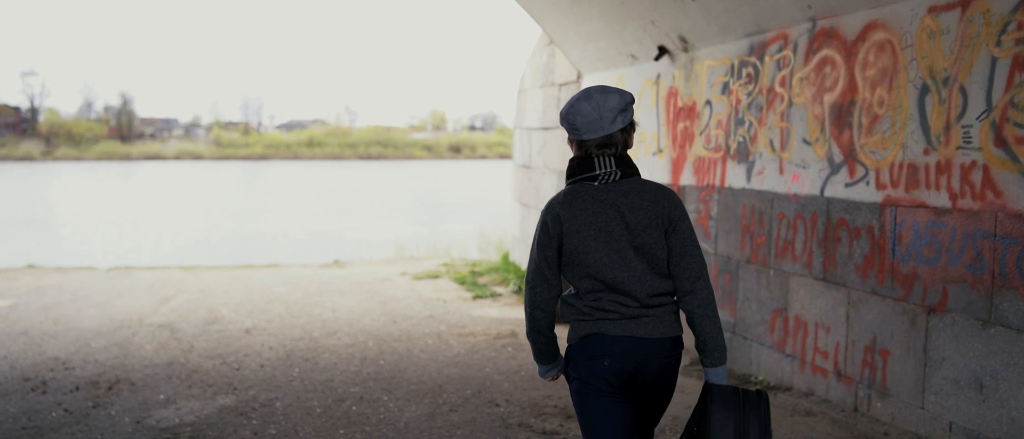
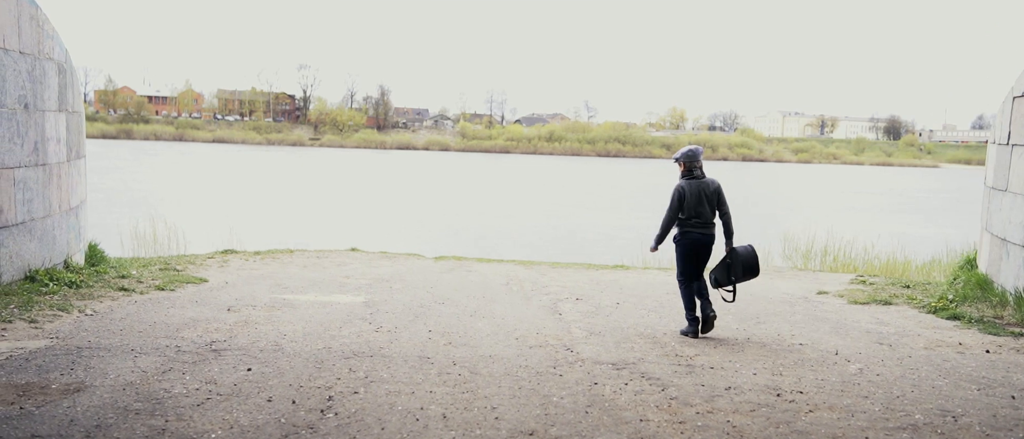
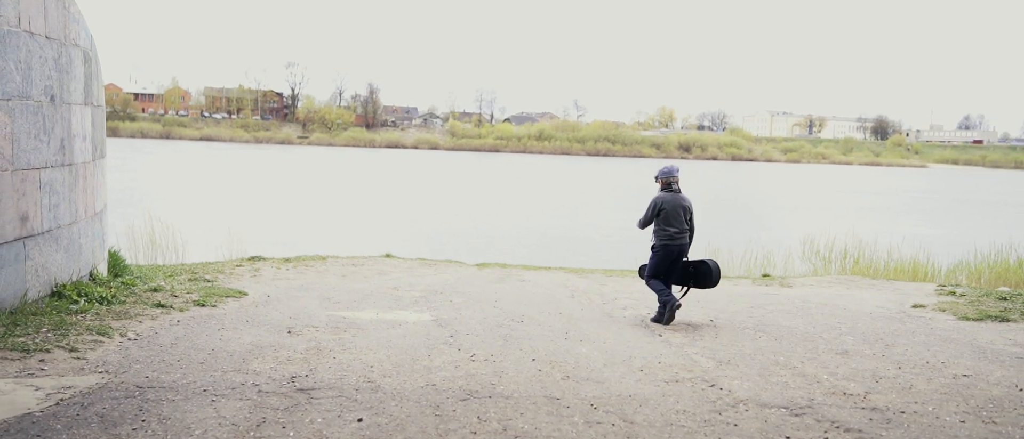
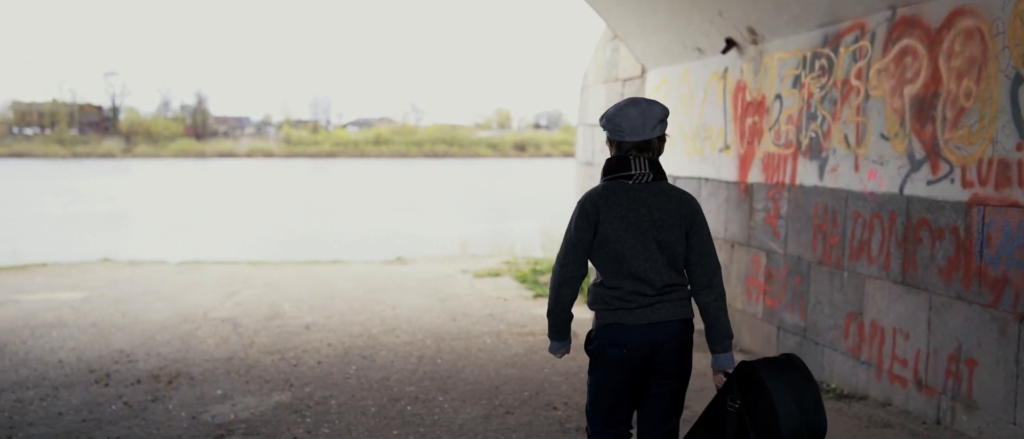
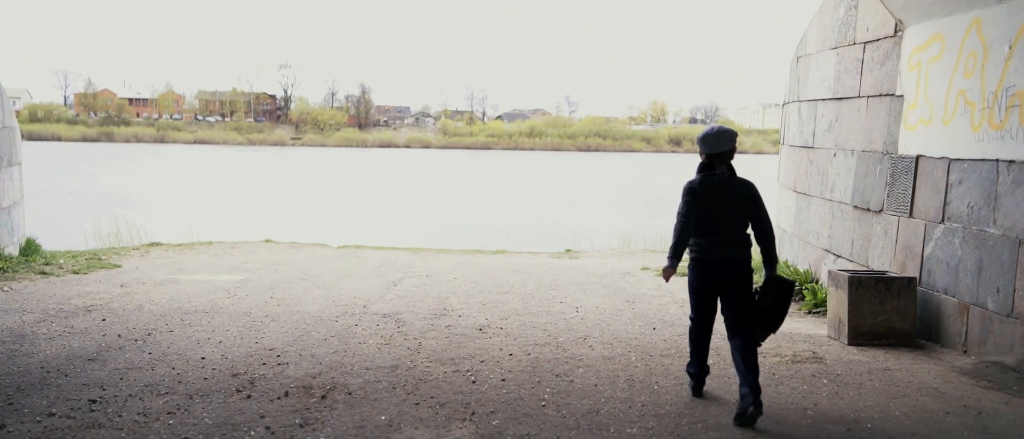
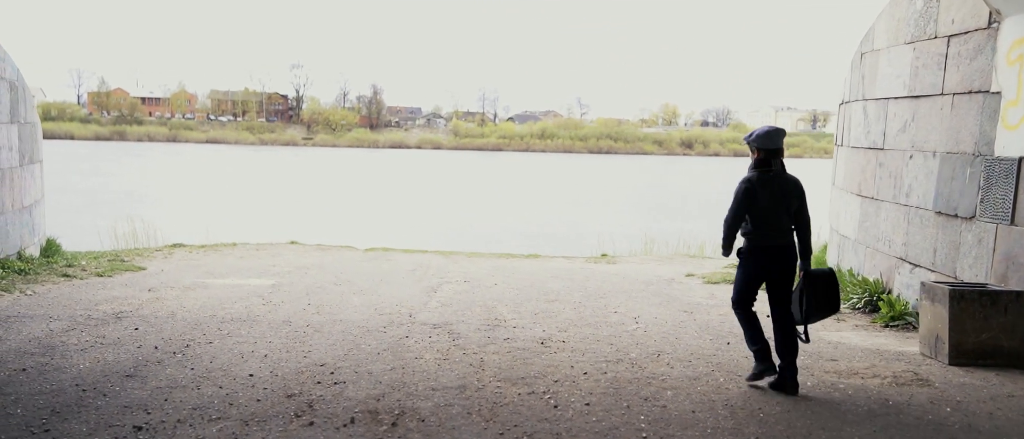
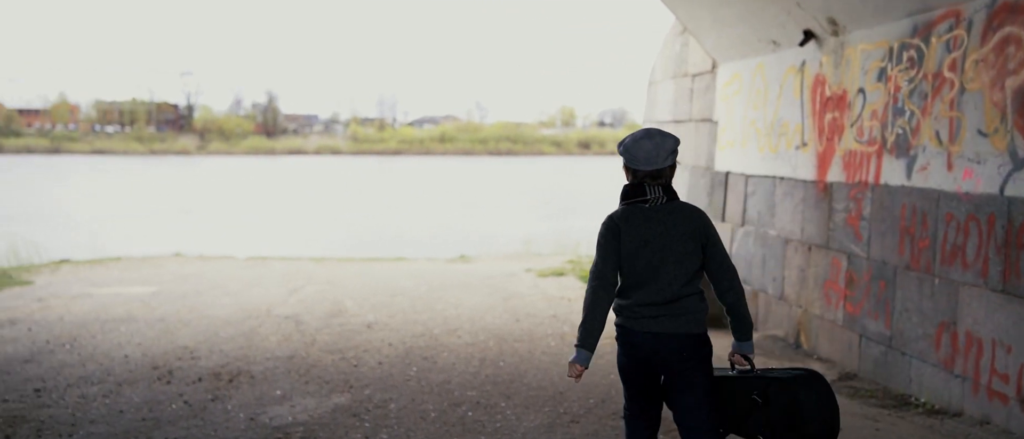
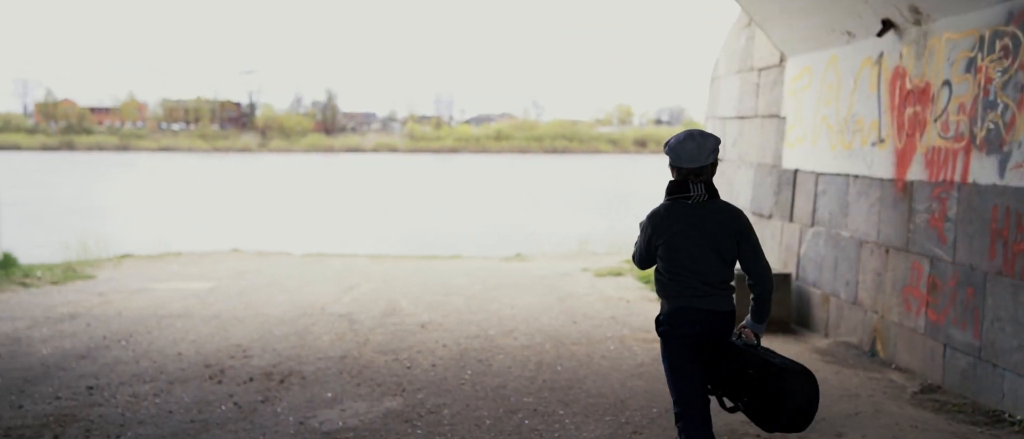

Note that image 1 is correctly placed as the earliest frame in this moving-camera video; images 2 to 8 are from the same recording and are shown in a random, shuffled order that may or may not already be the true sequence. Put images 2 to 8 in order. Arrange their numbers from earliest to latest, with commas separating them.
4, 7, 8, 5, 6, 2, 3
